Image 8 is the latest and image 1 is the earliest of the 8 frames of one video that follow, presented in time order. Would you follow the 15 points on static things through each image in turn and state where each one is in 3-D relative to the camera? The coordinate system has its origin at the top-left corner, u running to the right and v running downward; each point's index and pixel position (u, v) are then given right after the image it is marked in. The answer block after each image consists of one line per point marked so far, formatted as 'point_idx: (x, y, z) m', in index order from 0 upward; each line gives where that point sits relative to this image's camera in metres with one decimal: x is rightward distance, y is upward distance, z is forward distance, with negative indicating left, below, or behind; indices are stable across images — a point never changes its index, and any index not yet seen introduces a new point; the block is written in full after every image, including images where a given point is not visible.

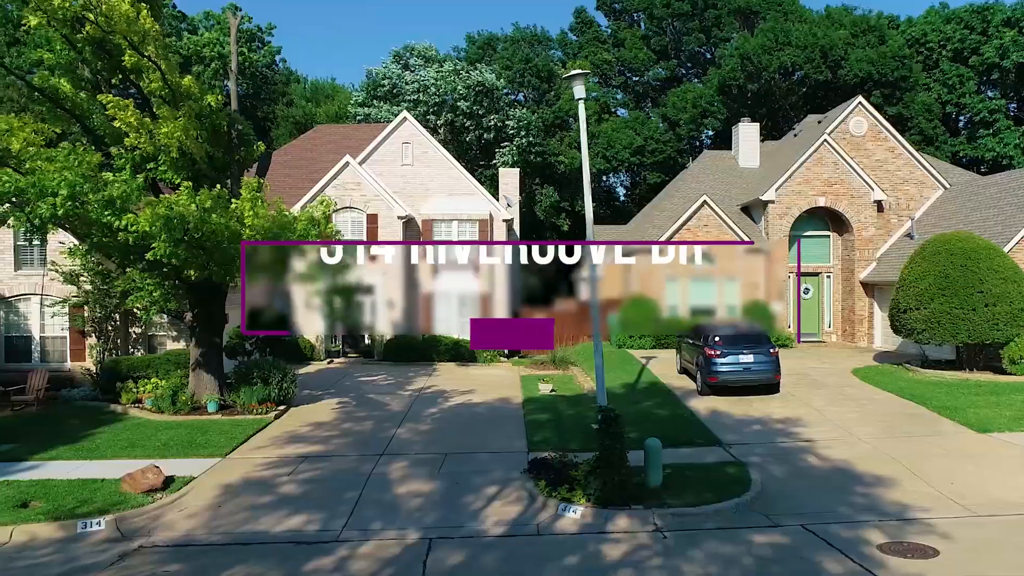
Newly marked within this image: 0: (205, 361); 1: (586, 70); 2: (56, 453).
0: (-4.7, -1.1, +14.5) m
1: (+0.9, +2.6, +11.3) m
2: (-5.7, -2.1, +11.9) m
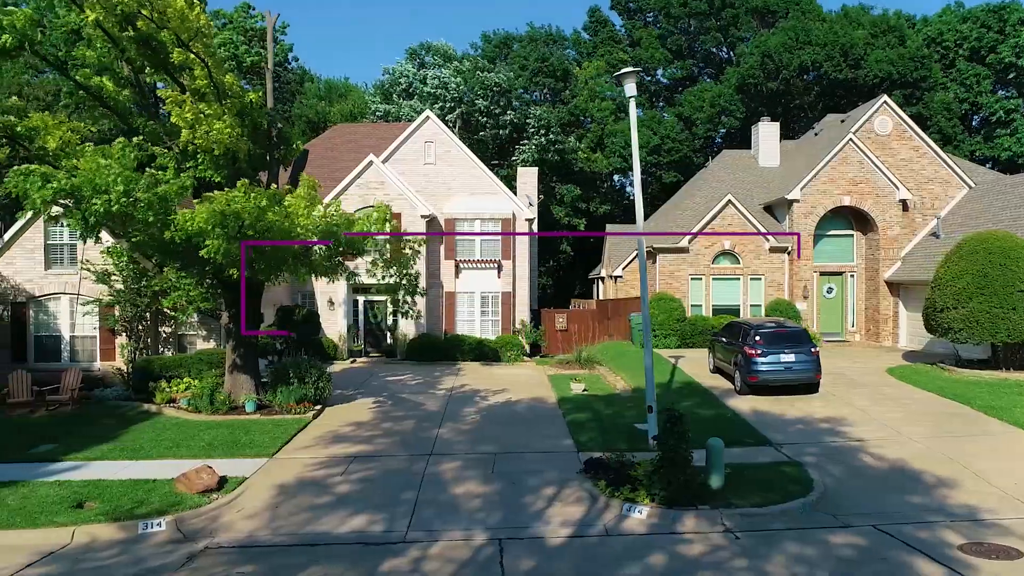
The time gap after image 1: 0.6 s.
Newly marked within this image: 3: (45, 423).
0: (-4.1, -1.1, +14.4) m
1: (+1.4, +2.6, +11.2) m
2: (-5.1, -2.0, +11.8) m
3: (-6.6, -1.9, +13.6) m
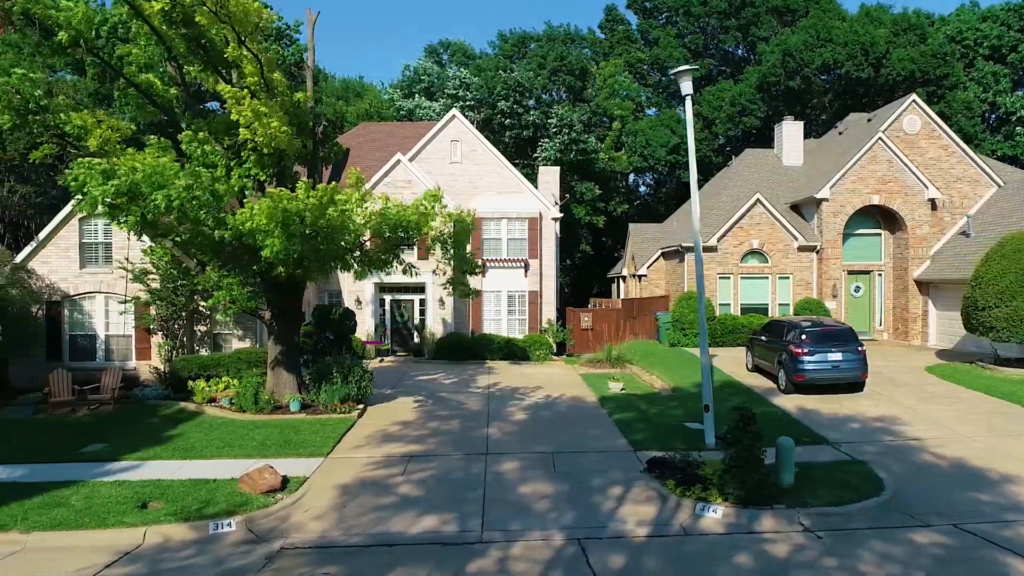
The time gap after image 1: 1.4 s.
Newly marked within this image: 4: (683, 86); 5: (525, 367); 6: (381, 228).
0: (-3.4, -1.1, +14.3) m
1: (+2.1, +2.6, +11.1) m
2: (-4.4, -2.0, +11.7) m
3: (-6.0, -1.9, +13.5) m
4: (+2.0, +2.4, +11.4) m
5: (+0.3, -1.7, +19.9) m
6: (-1.5, +0.7, +11.7) m
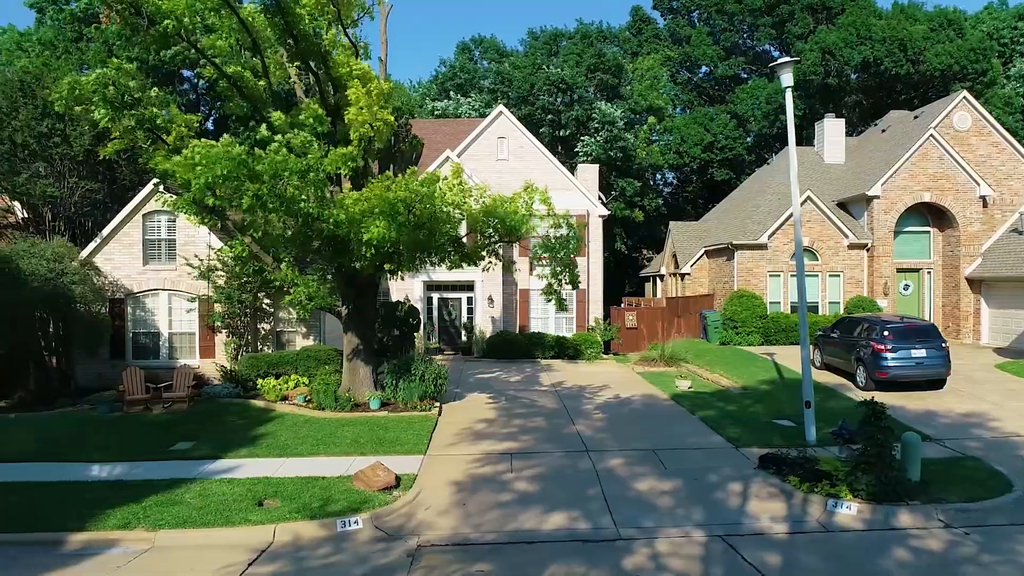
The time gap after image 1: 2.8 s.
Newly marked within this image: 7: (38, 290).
0: (-2.3, -1.0, +14.2) m
1: (+3.3, +2.7, +11.0) m
2: (-3.2, -2.0, +11.6) m
3: (-4.8, -1.9, +13.4) m
4: (+3.2, +2.5, +11.3) m
5: (+1.4, -1.6, +19.8) m
6: (-0.4, +0.8, +11.6) m
7: (-7.2, 0.0, +14.6) m
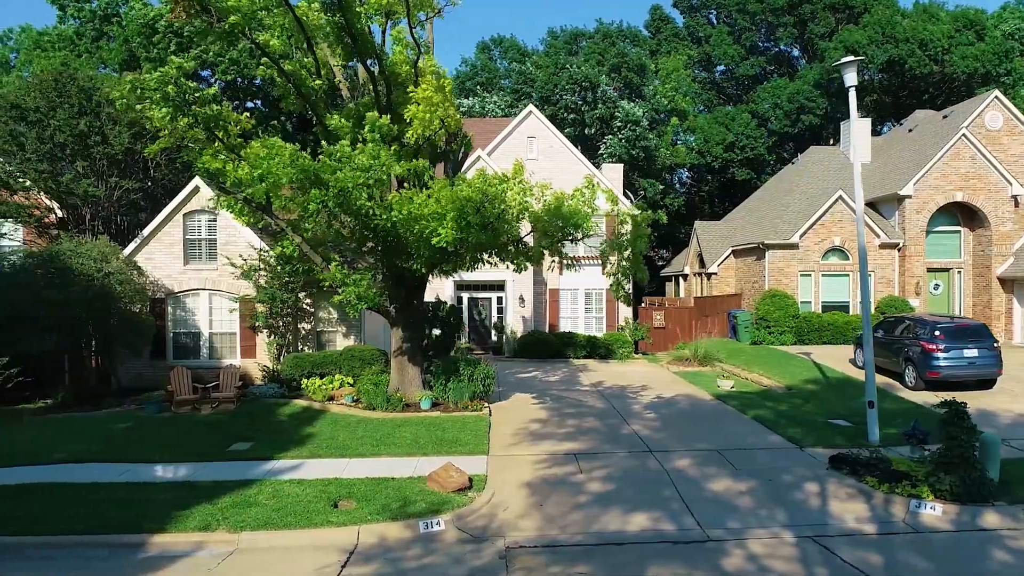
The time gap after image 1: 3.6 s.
0: (-1.5, -1.0, +14.1) m
1: (+4.0, +2.7, +11.0) m
2: (-2.5, -2.0, +11.5) m
3: (-4.1, -1.9, +13.3) m
4: (+4.0, +2.5, +11.2) m
5: (+2.1, -1.6, +19.8) m
6: (+0.4, +0.8, +11.5) m
7: (-6.5, 0.0, +14.5) m
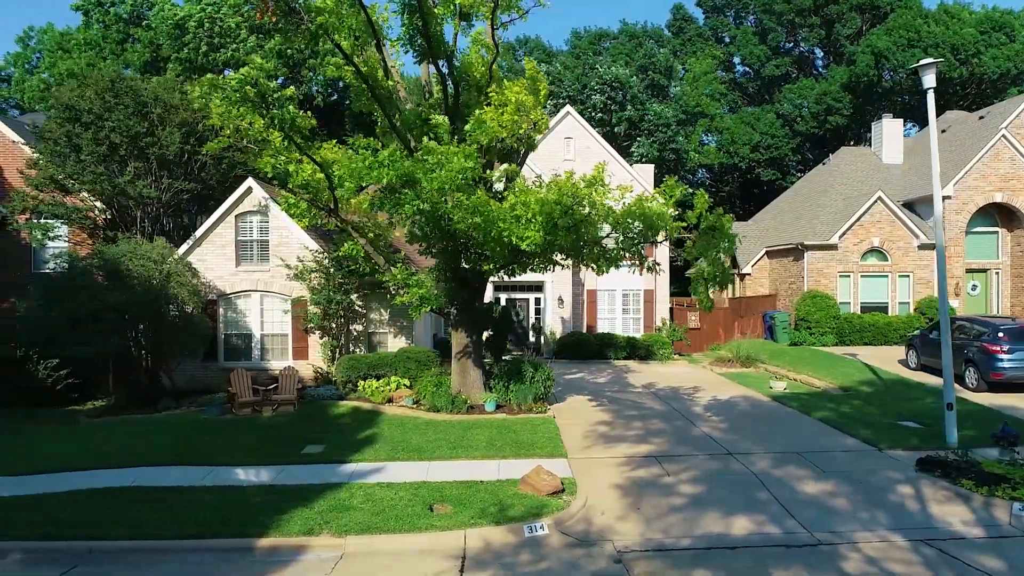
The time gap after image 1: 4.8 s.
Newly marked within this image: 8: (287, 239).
0: (-0.6, -1.0, +14.1) m
1: (+5.0, +2.6, +11.0) m
2: (-1.6, -2.0, +11.5) m
3: (-3.1, -1.9, +13.3) m
4: (+4.9, +2.5, +11.2) m
5: (+3.0, -1.6, +19.7) m
6: (+1.3, +0.8, +11.5) m
7: (-5.6, 0.0, +14.4) m
8: (-3.8, +0.8, +16.3) m
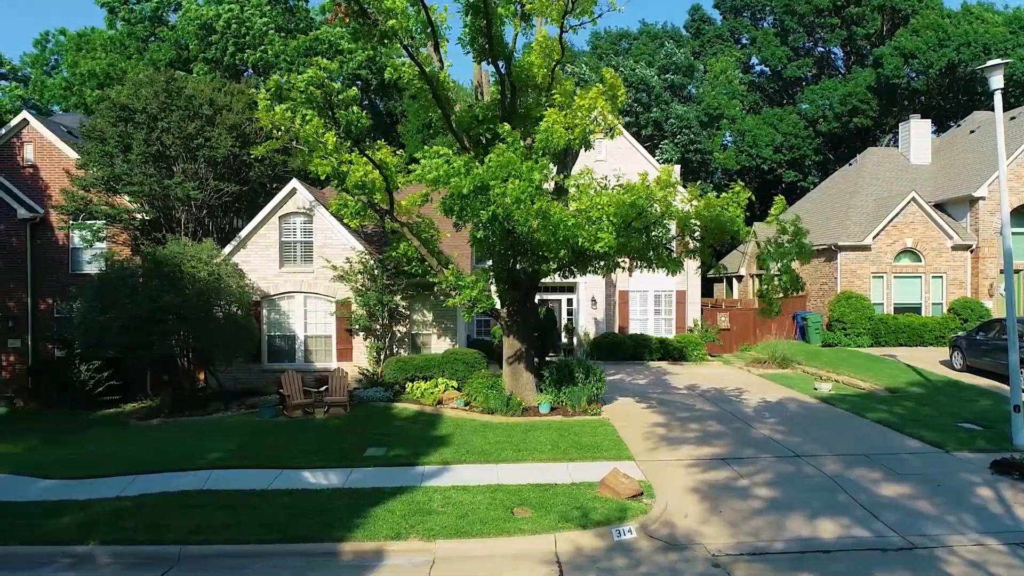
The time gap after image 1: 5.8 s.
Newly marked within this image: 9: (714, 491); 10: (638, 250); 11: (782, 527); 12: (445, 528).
0: (+0.2, -1.1, +14.0) m
1: (+5.7, +2.6, +10.9) m
2: (-0.8, -2.0, +11.4) m
3: (-2.4, -1.9, +13.2) m
4: (+5.6, +2.4, +11.2) m
5: (+3.8, -1.6, +19.7) m
6: (+2.1, +0.7, +11.4) m
7: (-4.8, 0.0, +14.3) m
8: (-3.1, +0.8, +16.2) m
9: (+2.1, -2.1, +9.8) m
10: (+1.5, +0.4, +11.3) m
11: (+2.5, -2.2, +8.7) m
12: (-0.6, -2.2, +8.6) m
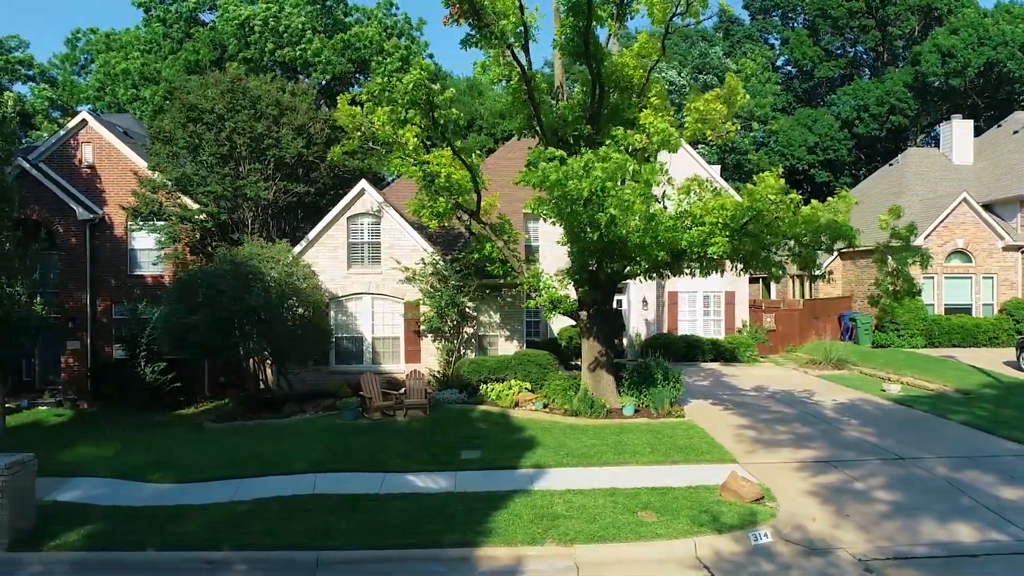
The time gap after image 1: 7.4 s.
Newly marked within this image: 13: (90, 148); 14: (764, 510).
0: (+1.3, -1.1, +14.0) m
1: (+6.9, +2.6, +10.9) m
2: (+0.4, -2.0, +11.4) m
3: (-1.2, -1.9, +13.1) m
4: (+6.8, +2.4, +11.1) m
5: (+4.9, -1.7, +19.6) m
6: (+3.3, +0.7, +11.4) m
7: (-3.6, -0.1, +14.3) m
8: (-1.9, +0.8, +16.1) m
9: (+3.3, -2.1, +9.7) m
10: (+2.6, +0.4, +11.2) m
11: (+3.7, -2.2, +8.6) m
12: (+0.6, -2.2, +8.5) m
13: (-8.4, +2.8, +18.9) m
14: (+2.4, -2.1, +9.1) m
